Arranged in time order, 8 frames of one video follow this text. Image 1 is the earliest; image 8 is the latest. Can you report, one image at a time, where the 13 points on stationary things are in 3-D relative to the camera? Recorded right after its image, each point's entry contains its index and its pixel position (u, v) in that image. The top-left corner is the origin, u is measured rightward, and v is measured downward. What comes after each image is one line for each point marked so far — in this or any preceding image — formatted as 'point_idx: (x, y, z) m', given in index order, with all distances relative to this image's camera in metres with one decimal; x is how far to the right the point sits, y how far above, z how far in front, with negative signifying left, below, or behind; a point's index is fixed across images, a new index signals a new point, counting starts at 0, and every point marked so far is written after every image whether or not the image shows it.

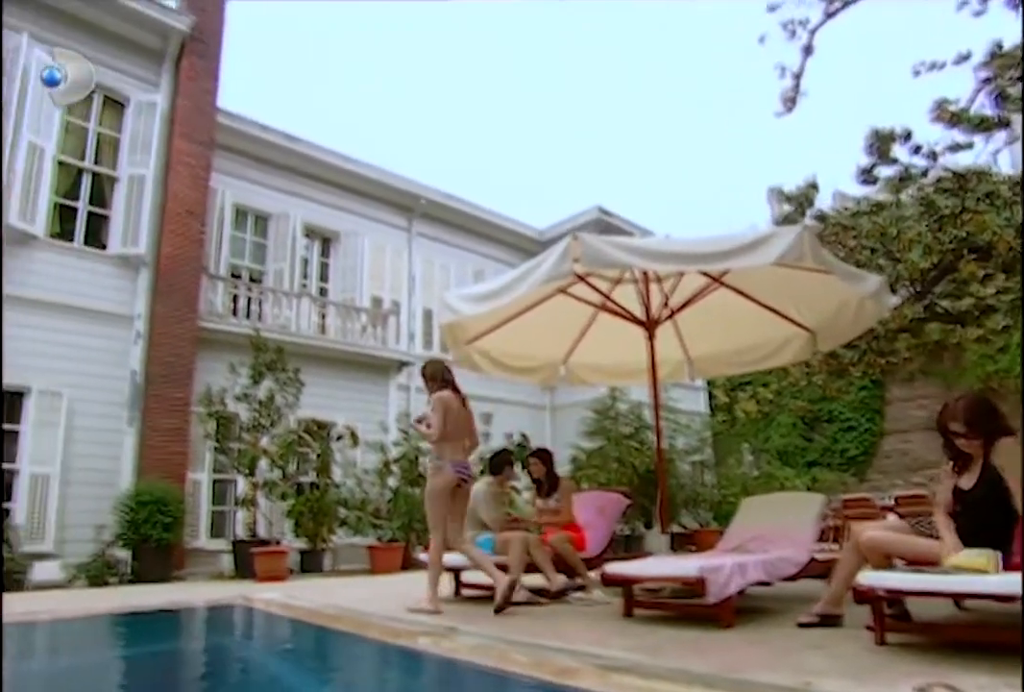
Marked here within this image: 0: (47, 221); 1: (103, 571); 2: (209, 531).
0: (-5.2, +1.4, +8.5) m
1: (-4.3, -2.3, +7.9) m
2: (-3.6, -2.2, +9.0) m
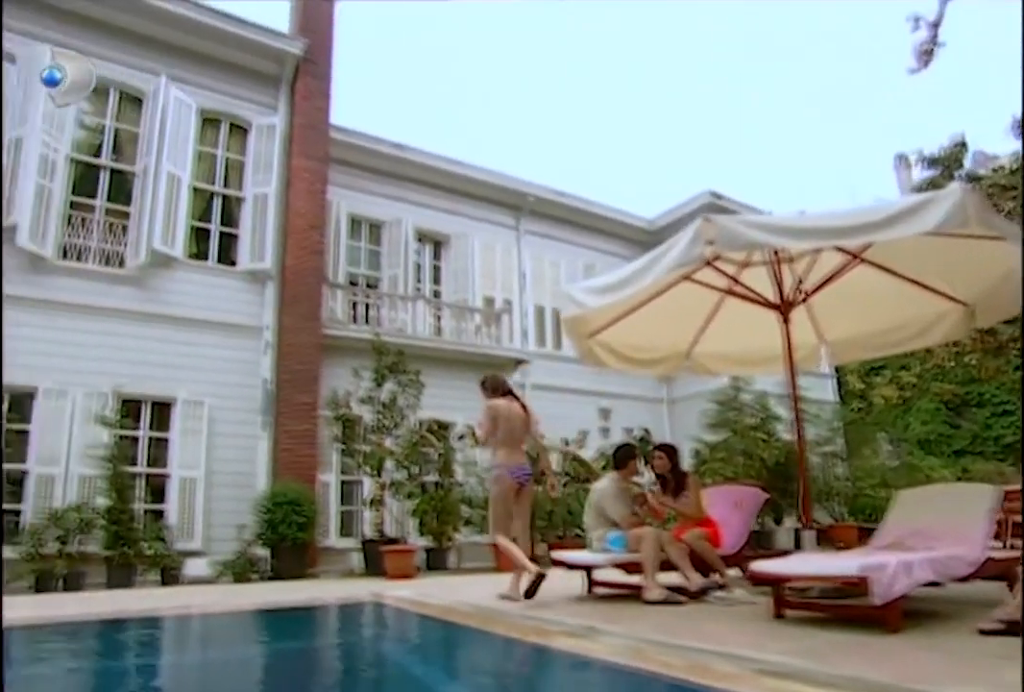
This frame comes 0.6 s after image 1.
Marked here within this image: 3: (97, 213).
0: (-3.9, +1.2, +9.1) m
1: (-2.9, -2.4, +8.3) m
2: (-2.1, -2.3, +9.3) m
3: (-4.8, +1.6, +8.9) m
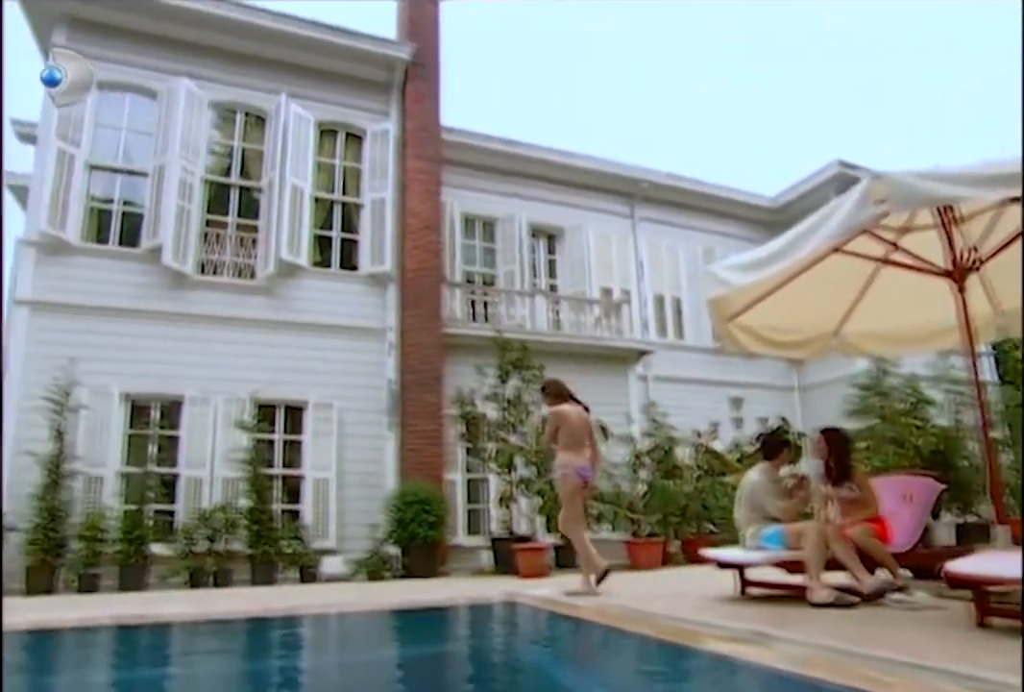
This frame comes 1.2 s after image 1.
0: (-2.5, +1.2, +9.4) m
1: (-1.5, -2.5, +8.5) m
2: (-0.5, -2.3, +9.4) m
3: (-3.4, +1.4, +9.3) m
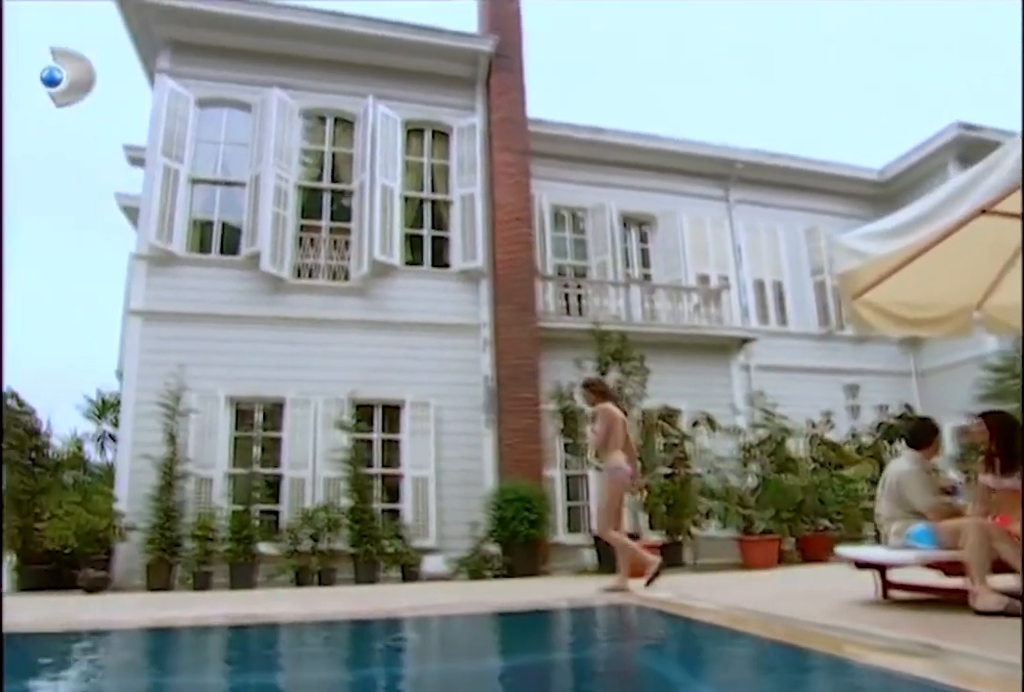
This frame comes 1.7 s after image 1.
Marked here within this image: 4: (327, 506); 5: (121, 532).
0: (-1.4, +1.2, +9.4) m
1: (-0.4, -2.4, +8.4) m
2: (+0.7, -2.2, +9.2) m
3: (-2.3, +1.4, +9.5) m
4: (-2.0, -1.8, +8.4) m
5: (-4.3, -2.0, +8.3) m
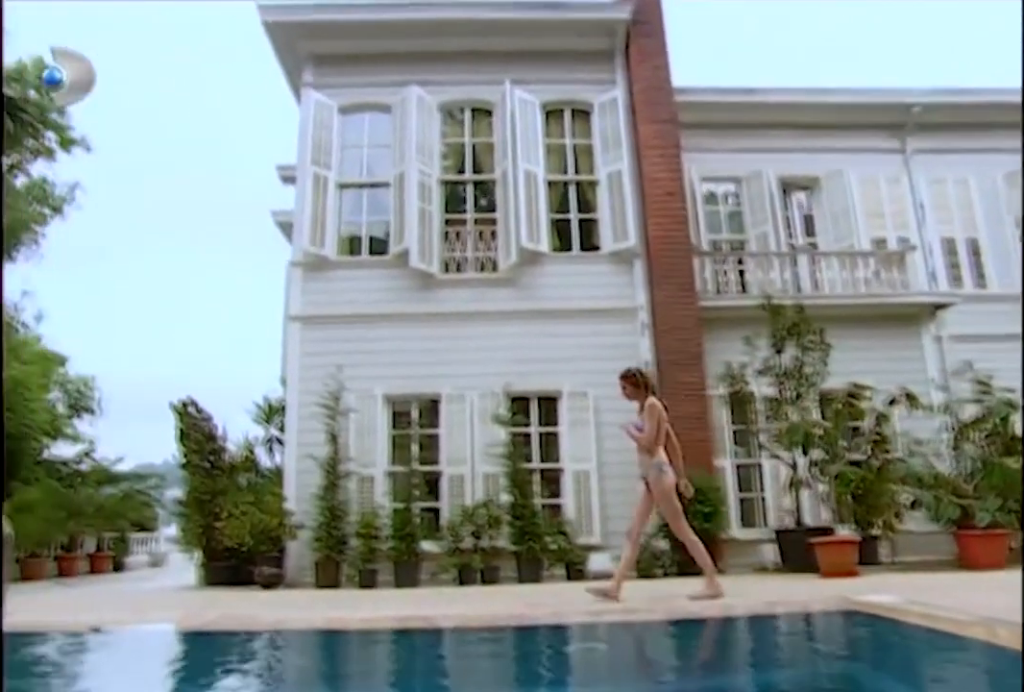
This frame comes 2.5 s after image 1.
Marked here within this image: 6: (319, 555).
0: (+0.4, +1.3, +9.1) m
1: (+1.4, -2.3, +7.9) m
2: (+2.6, -2.0, +8.5) m
3: (-0.5, +1.5, +9.3) m
4: (-0.3, -1.7, +8.2) m
5: (-2.5, -2.1, +8.5) m
6: (-2.1, -2.2, +8.2) m
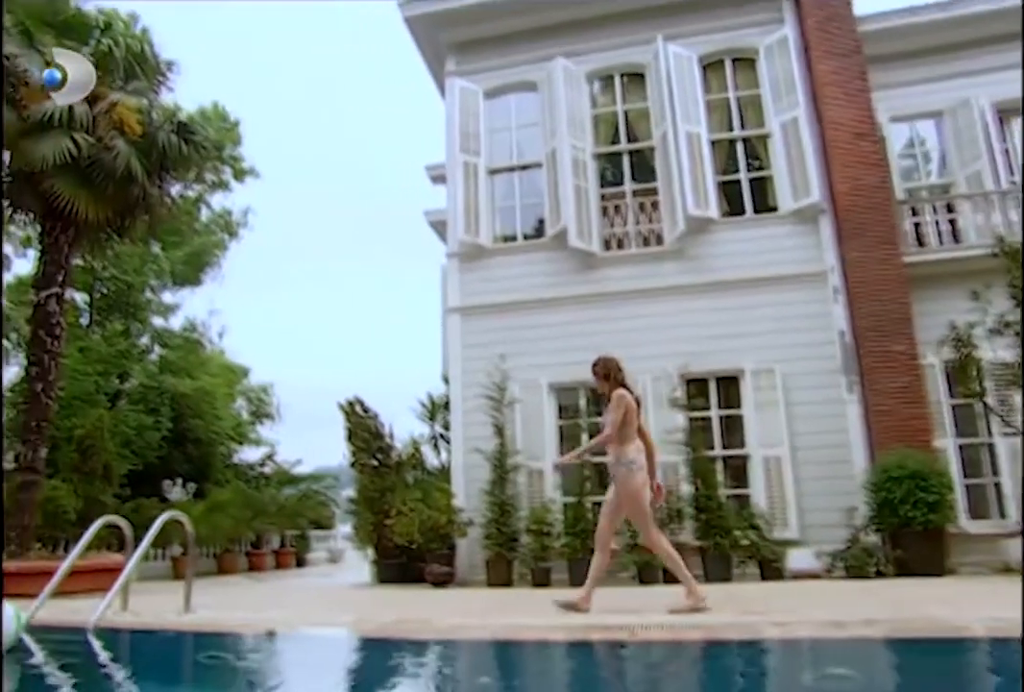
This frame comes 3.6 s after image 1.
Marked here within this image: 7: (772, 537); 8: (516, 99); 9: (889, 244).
0: (+2.2, +1.6, +8.3) m
1: (+3.1, -2.0, +6.9) m
2: (+4.4, -1.6, +7.2) m
3: (+1.3, +1.7, +8.7) m
4: (+1.5, -1.5, +7.6) m
5: (-0.6, -2.0, +8.3) m
6: (-0.2, -2.1, +7.8) m
7: (+2.5, -1.8, +7.3) m
8: (0.0, +3.1, +9.3) m
9: (+3.7, +1.0, +7.6) m
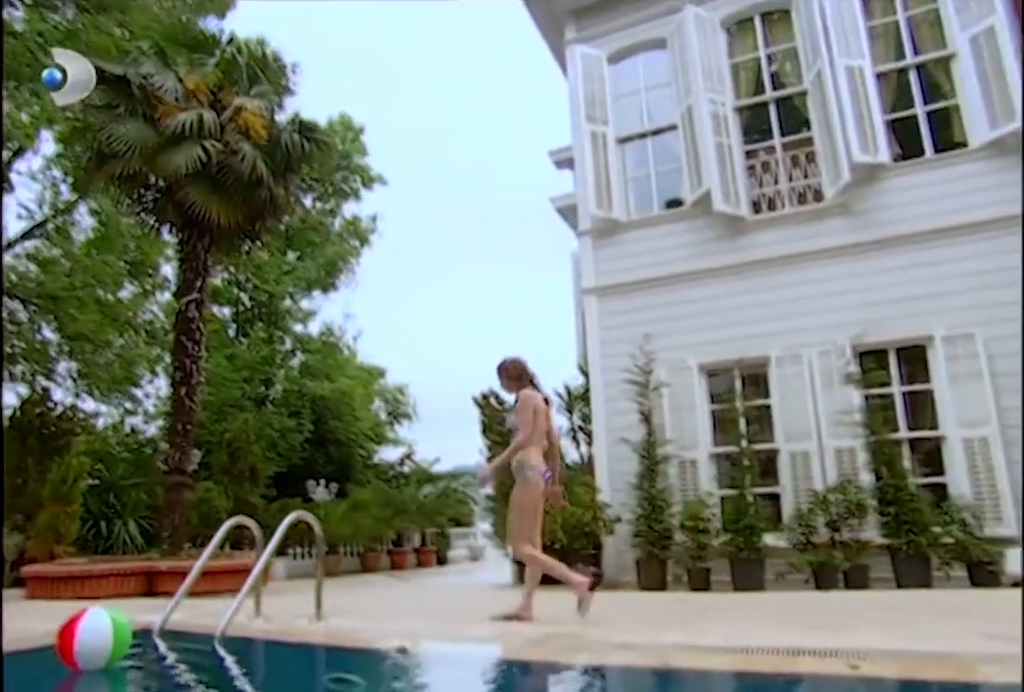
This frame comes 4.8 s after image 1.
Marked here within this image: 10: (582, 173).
0: (+3.5, +1.9, +7.1) m
1: (+4.4, -1.6, +5.6) m
2: (+5.6, -1.2, +5.7) m
3: (+2.7, +2.0, +7.7) m
4: (+2.9, -1.2, +6.5) m
5: (+0.9, -1.8, +7.6) m
6: (+1.2, -1.9, +7.1) m
7: (+3.8, -1.5, +6.1) m
8: (+1.5, +3.3, +8.5) m
9: (+4.9, +1.4, +6.2) m
10: (+0.8, +2.0, +9.0) m
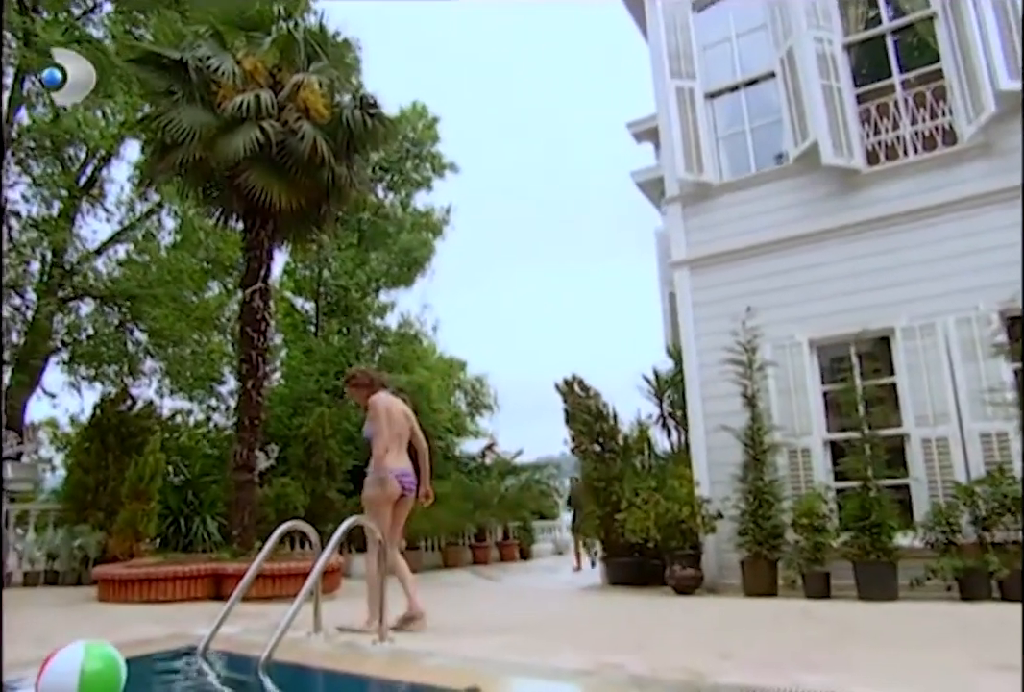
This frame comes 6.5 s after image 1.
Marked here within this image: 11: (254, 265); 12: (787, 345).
0: (+4.1, +2.2, +5.9) m
1: (+4.9, -1.3, +4.4) m
2: (+6.1, -0.8, +4.4) m
3: (+3.4, +2.2, +6.6) m
4: (+3.5, -0.9, +5.4) m
5: (+1.7, -1.6, +6.7) m
6: (+1.9, -1.7, +6.2) m
7: (+4.4, -1.2, +4.9) m
8: (+2.2, +3.5, +7.5) m
9: (+5.4, +1.7, +4.8) m
10: (+1.7, +2.3, +8.1) m
11: (-3.3, +1.0, +9.9) m
12: (+2.4, 0.0, +6.6) m
